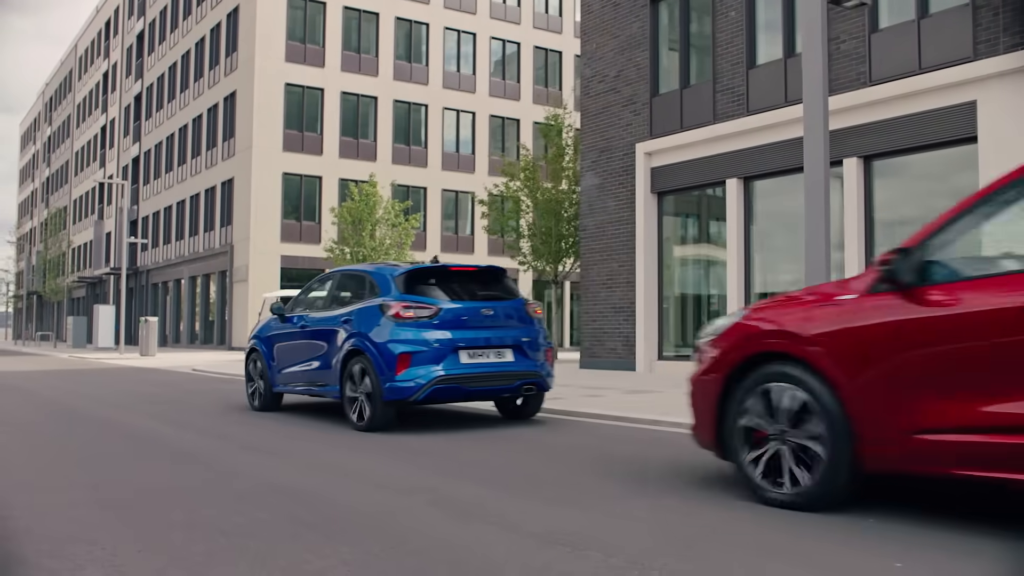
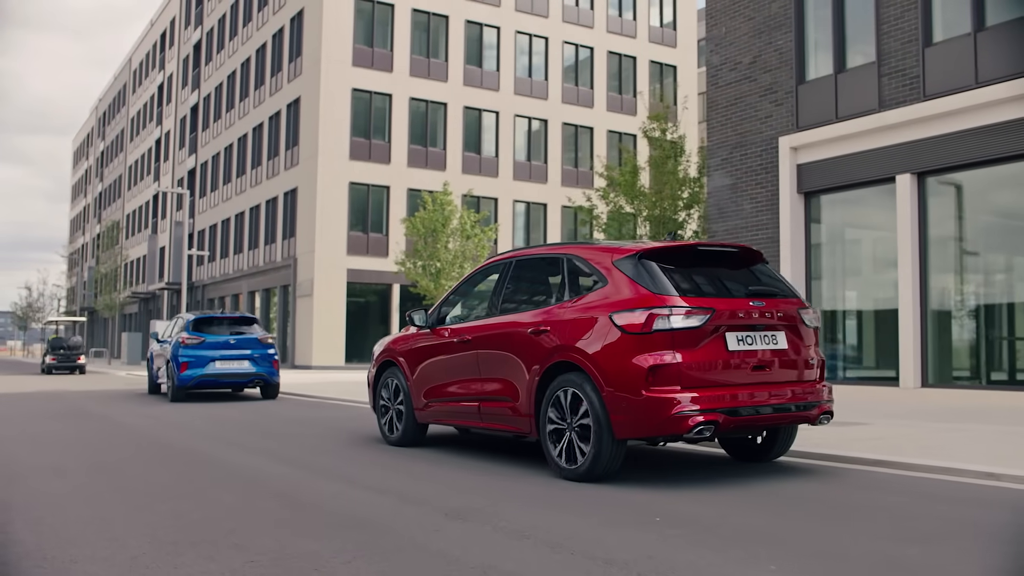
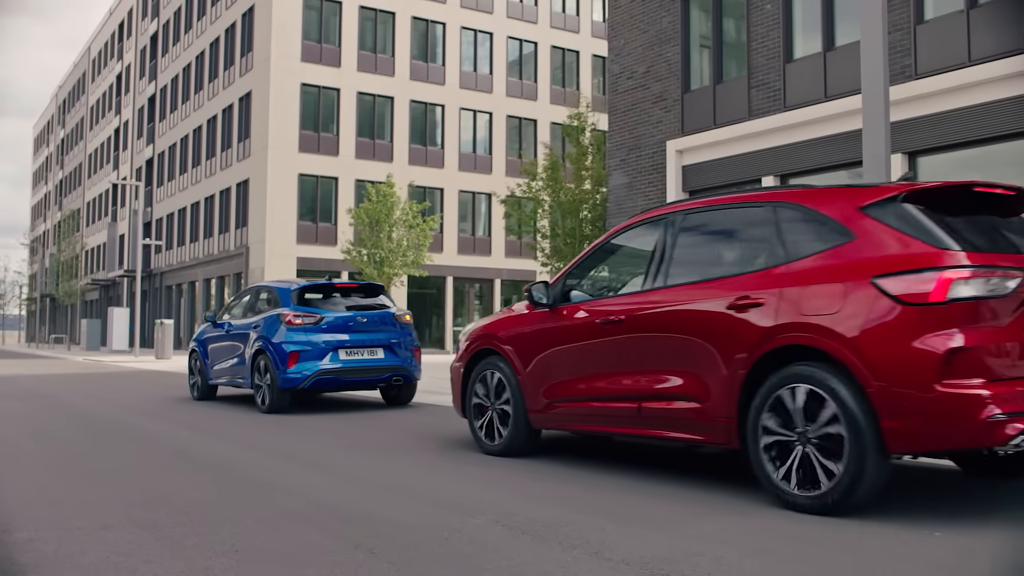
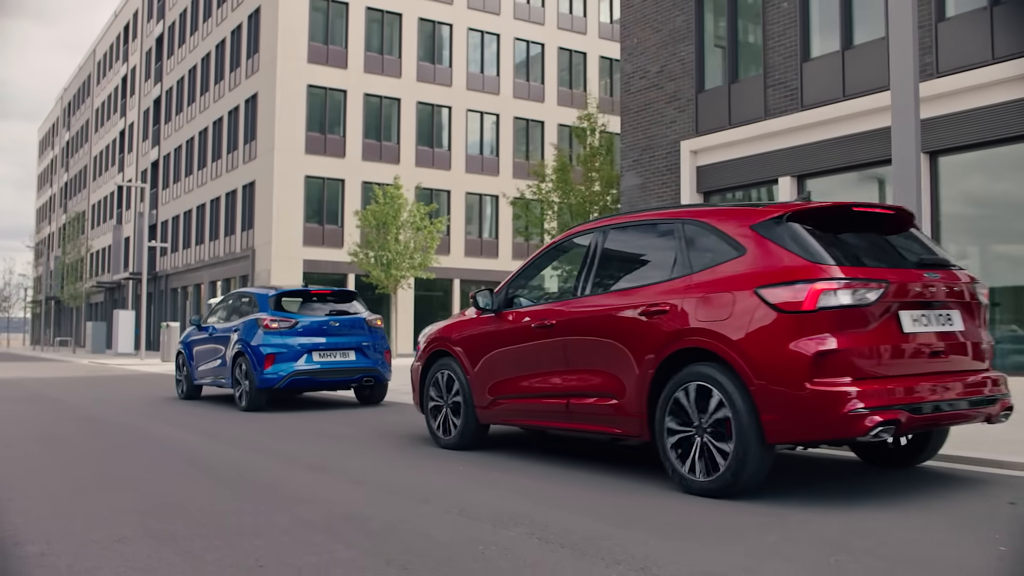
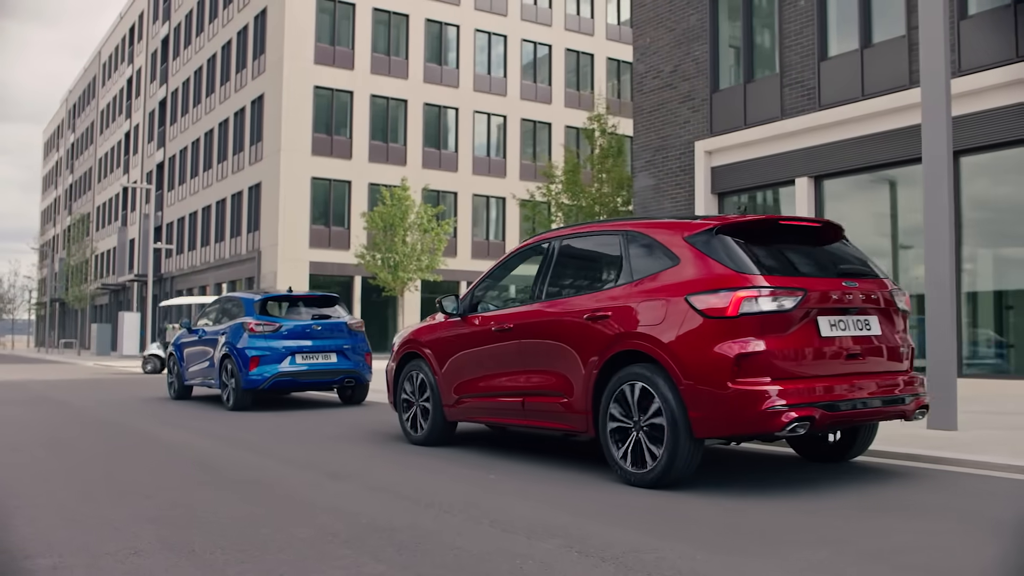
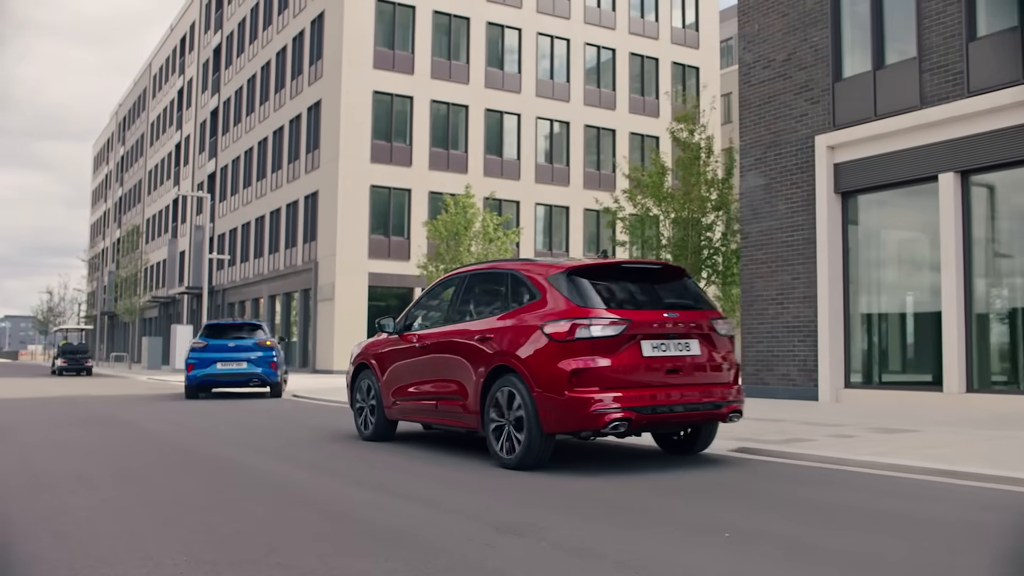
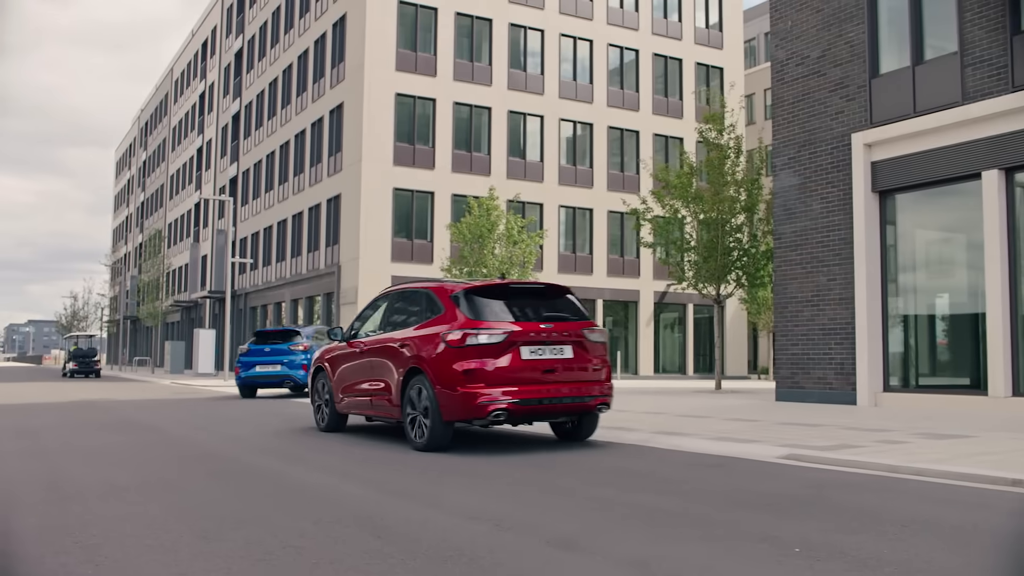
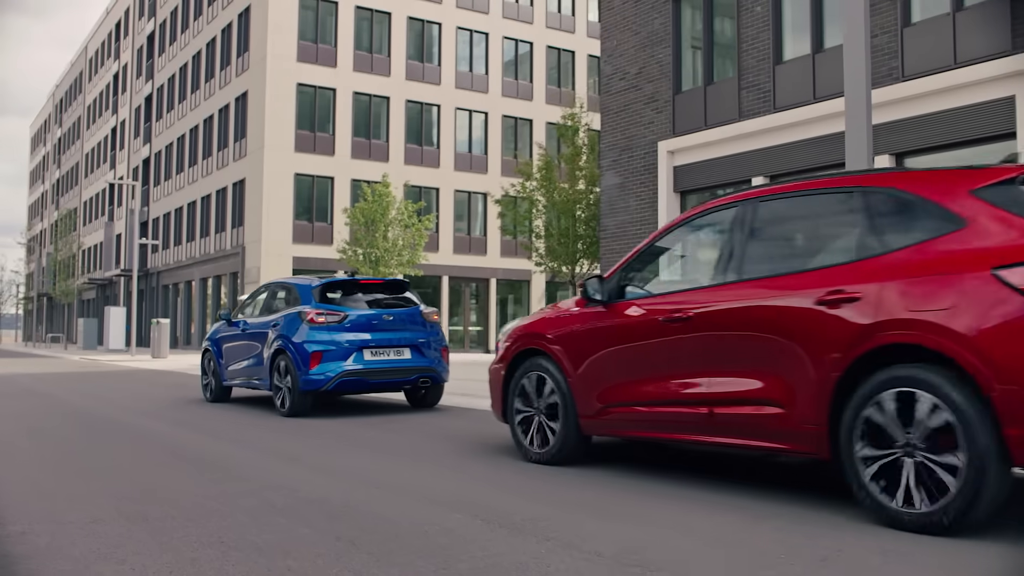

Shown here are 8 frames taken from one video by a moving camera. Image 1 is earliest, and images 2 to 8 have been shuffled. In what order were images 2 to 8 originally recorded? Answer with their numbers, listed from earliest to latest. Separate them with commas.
8, 3, 4, 5, 2, 6, 7
